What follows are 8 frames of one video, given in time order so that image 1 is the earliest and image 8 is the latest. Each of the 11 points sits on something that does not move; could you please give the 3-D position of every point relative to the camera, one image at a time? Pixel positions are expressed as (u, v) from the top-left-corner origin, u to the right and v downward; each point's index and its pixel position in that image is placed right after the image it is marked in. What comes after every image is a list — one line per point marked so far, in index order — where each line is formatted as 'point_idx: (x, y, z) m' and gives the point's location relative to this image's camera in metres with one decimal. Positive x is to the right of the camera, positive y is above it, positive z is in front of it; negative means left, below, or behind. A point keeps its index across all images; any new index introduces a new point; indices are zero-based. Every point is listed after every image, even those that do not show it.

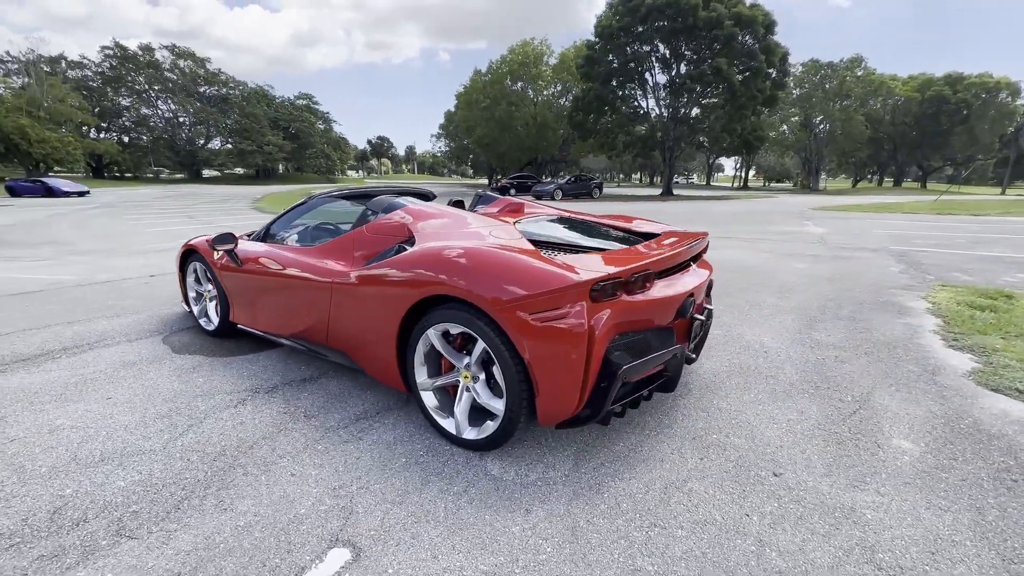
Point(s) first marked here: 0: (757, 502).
0: (+1.0, -0.9, +1.9) m
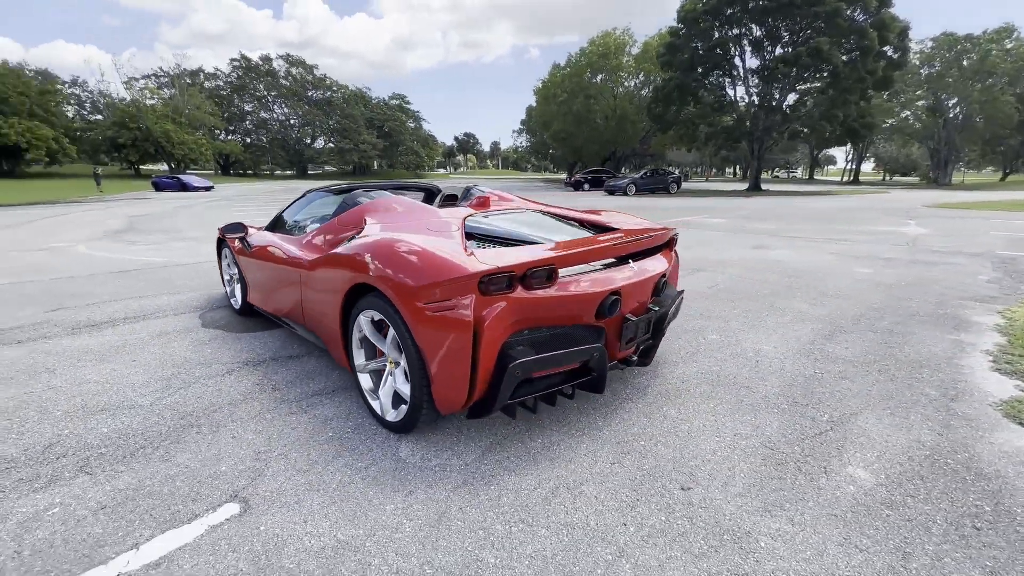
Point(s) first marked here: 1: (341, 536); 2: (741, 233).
0: (+0.5, -0.9, +1.8) m
1: (-0.6, -0.9, +1.7) m
2: (+4.8, +1.2, +9.4) m
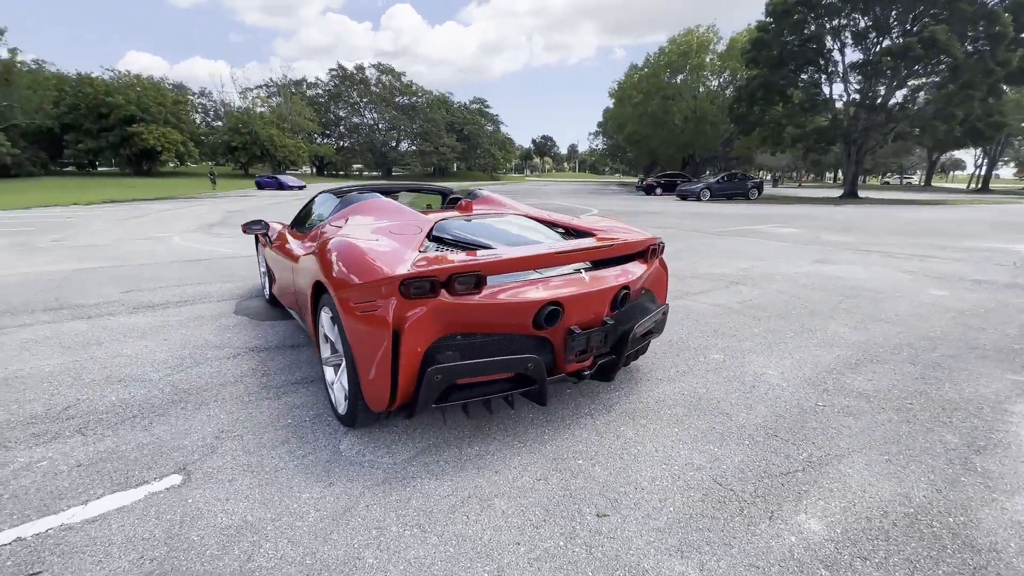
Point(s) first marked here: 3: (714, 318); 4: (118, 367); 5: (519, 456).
0: (+0.1, -0.9, +1.7) m
1: (-1.0, -0.9, +1.8) m
2: (+5.6, +0.8, +8.5) m
3: (+1.8, -0.3, +4.1) m
4: (-2.8, -0.5, +3.2) m
5: (0.0, -0.8, +2.2) m
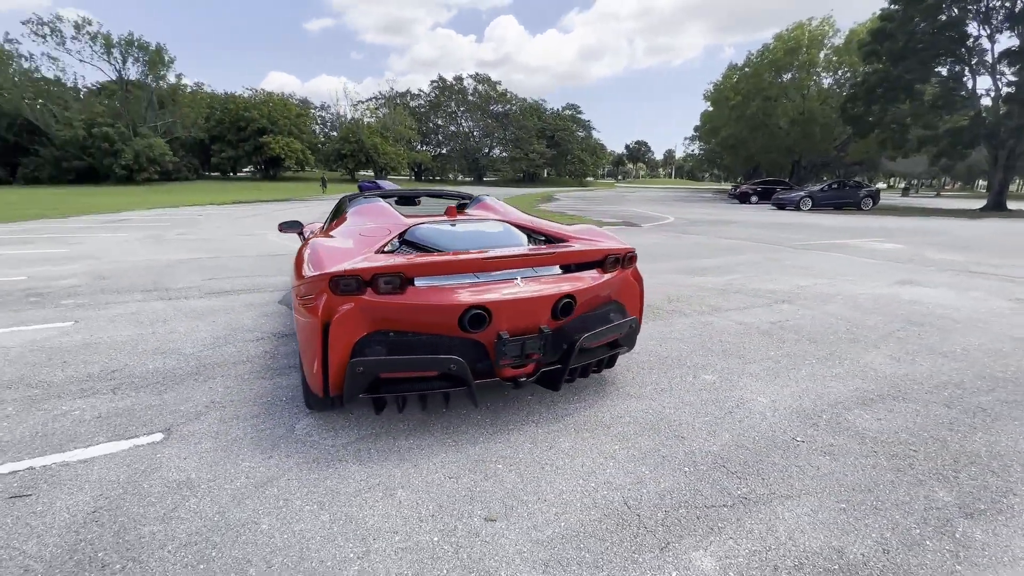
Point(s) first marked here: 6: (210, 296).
0: (-0.4, -0.9, +1.8) m
1: (-1.5, -0.9, +2.1) m
2: (+6.4, +0.4, +7.4) m
3: (+1.9, -0.4, +3.8) m
4: (-2.9, -0.4, +3.8) m
5: (-0.3, -0.8, +2.2) m
6: (-3.4, -0.1, +5.1) m
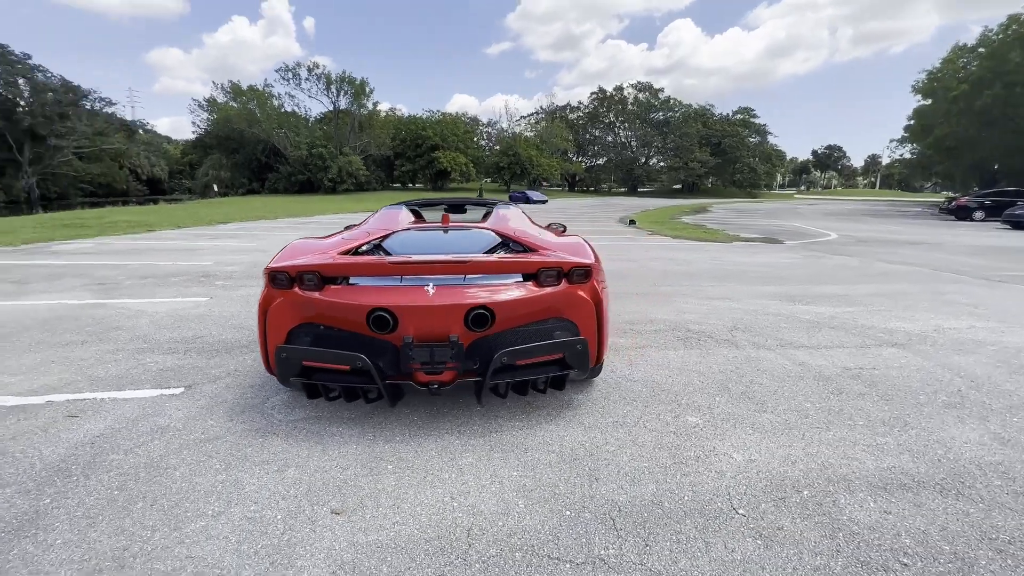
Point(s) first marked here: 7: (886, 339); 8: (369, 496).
0: (-1.0, -0.9, +1.9) m
1: (-1.9, -0.8, +2.6) m
2: (+7.4, -0.3, +5.0) m
3: (+1.8, -0.6, +3.1) m
4: (-2.7, -0.3, +4.6) m
5: (-0.8, -0.8, +2.4) m
6: (-2.7, 0.0, +6.1) m
7: (+3.4, -0.4, +4.1) m
8: (-0.6, -0.9, +2.0) m
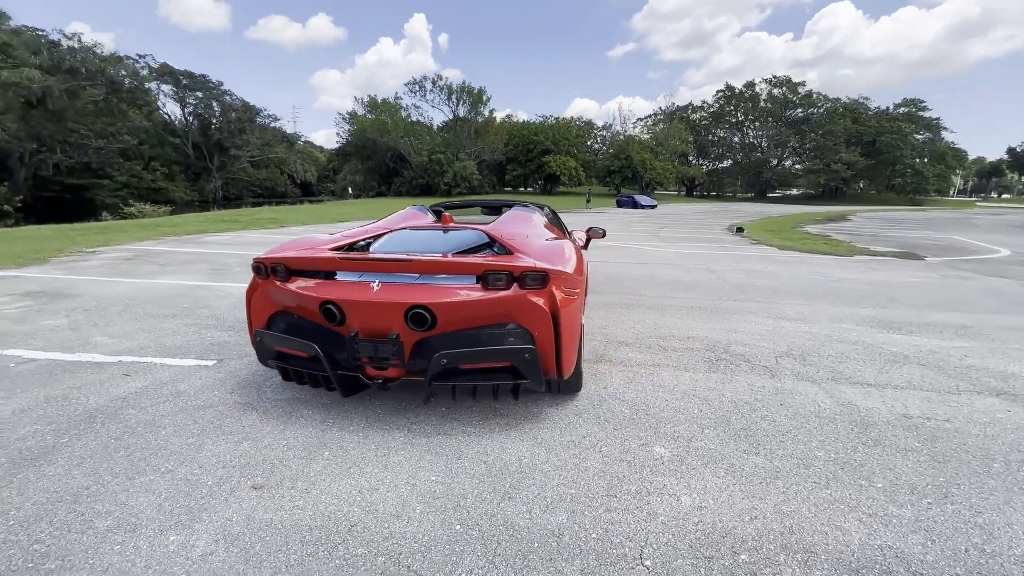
0: (-1.4, -0.9, +2.1) m
1: (-2.1, -0.7, +3.0) m
2: (+7.5, -0.7, +3.1) m
3: (+1.6, -0.8, +2.6) m
4: (-2.3, -0.2, +5.2) m
5: (-1.1, -0.8, +2.5) m
6: (-2.0, +0.1, +6.6) m
7: (+3.4, -0.7, +3.2) m
8: (-1.0, -0.9, +2.1) m
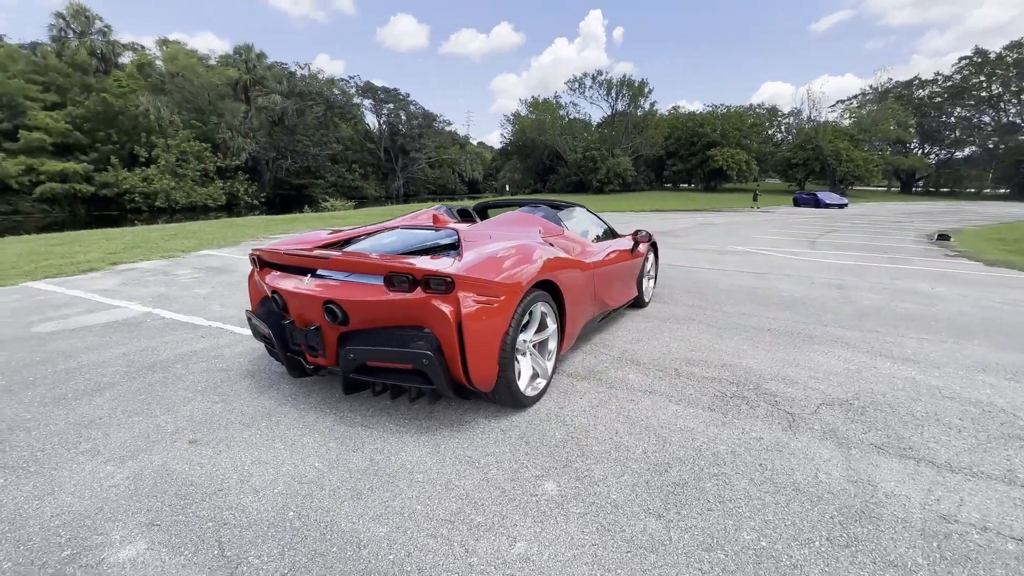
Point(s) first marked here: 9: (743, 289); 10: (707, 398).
0: (-1.9, -0.8, +2.6) m
1: (-2.3, -0.5, +3.6) m
2: (+6.8, -1.3, +0.5) m
3: (+1.1, -0.9, +2.1) m
4: (-1.7, -0.1, +5.8) m
5: (-1.5, -0.7, +2.9) m
6: (-0.9, +0.2, +7.0) m
7: (+3.0, -0.9, +1.9) m
8: (-1.6, -0.8, +2.4) m
9: (+3.1, 0.0, +6.1) m
10: (+1.3, -0.7, +2.9) m
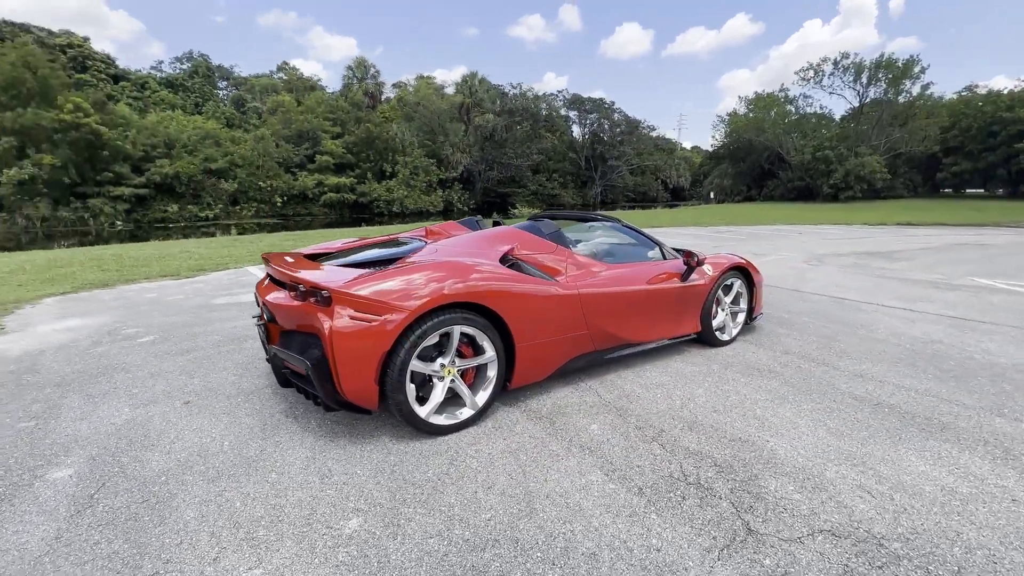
0: (-2.3, -0.7, +3.3) m
1: (-2.2, -0.5, +4.4) m
2: (+4.6, -1.9, -2.3) m
3: (+0.2, -1.1, +1.5) m
4: (-0.7, -0.1, +6.1) m
5: (-1.8, -0.7, +3.4) m
6: (+0.6, 0.0, +6.9) m
7: (+1.8, -1.3, +0.6) m
8: (-2.0, -0.8, +3.0) m
9: (+3.8, -0.5, +4.3) m
10: (+0.7, -0.9, +2.2) m
